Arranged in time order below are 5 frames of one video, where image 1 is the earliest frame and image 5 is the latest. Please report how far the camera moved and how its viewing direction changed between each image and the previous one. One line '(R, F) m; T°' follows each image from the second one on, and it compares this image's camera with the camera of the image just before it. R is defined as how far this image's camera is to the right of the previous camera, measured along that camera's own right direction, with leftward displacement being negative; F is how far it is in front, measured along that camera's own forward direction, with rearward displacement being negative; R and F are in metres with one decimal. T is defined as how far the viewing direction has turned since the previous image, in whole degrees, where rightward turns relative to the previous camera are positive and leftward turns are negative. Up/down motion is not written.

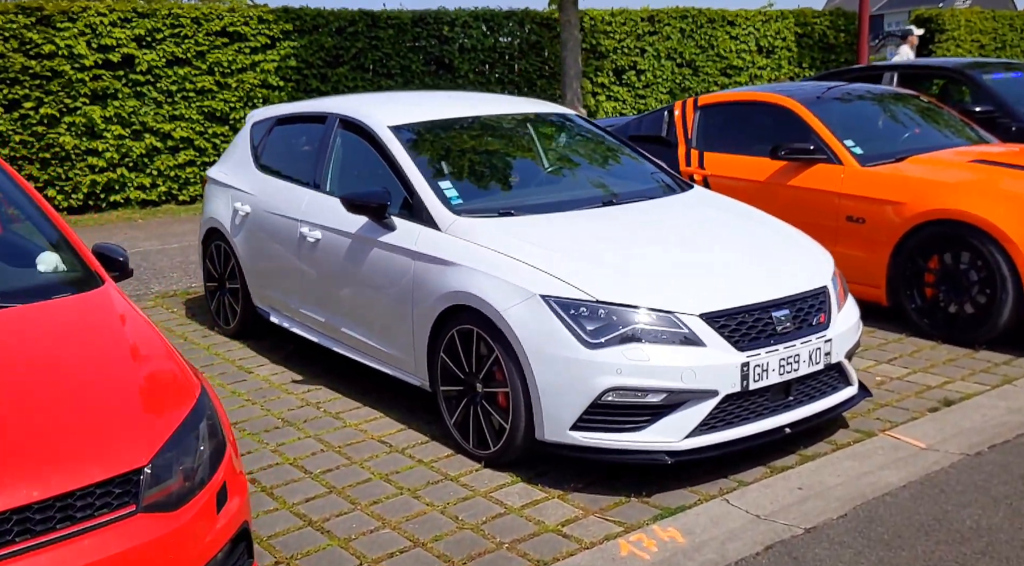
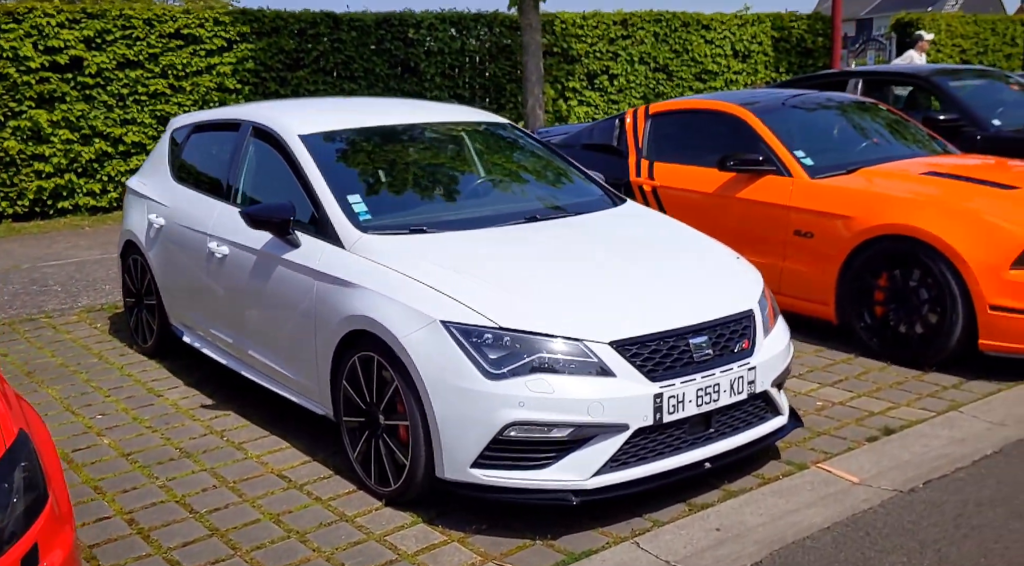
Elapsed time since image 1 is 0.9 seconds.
(+0.3, +0.3) m; +1°
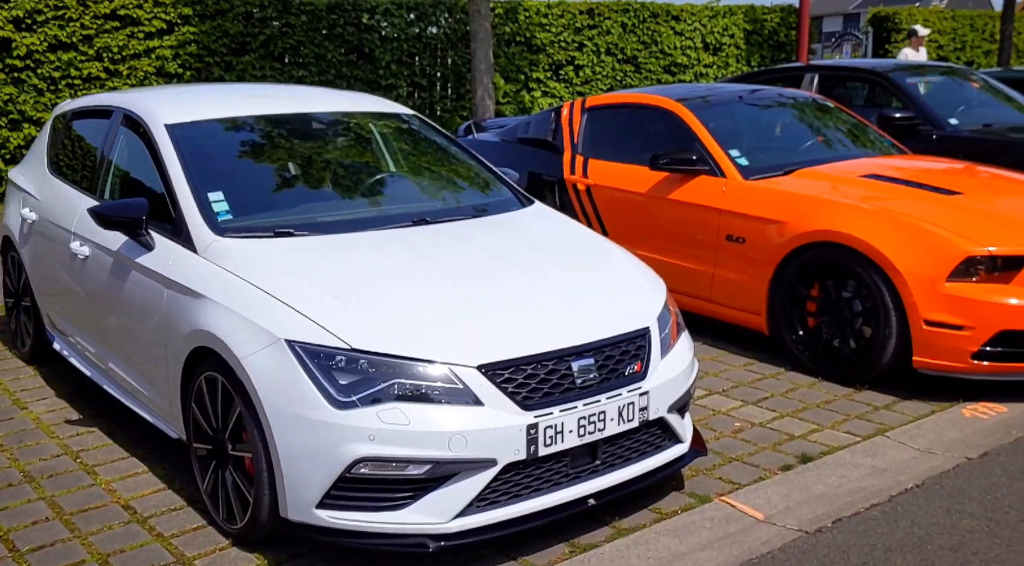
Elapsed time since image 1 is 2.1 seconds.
(+0.4, +0.4) m; +1°
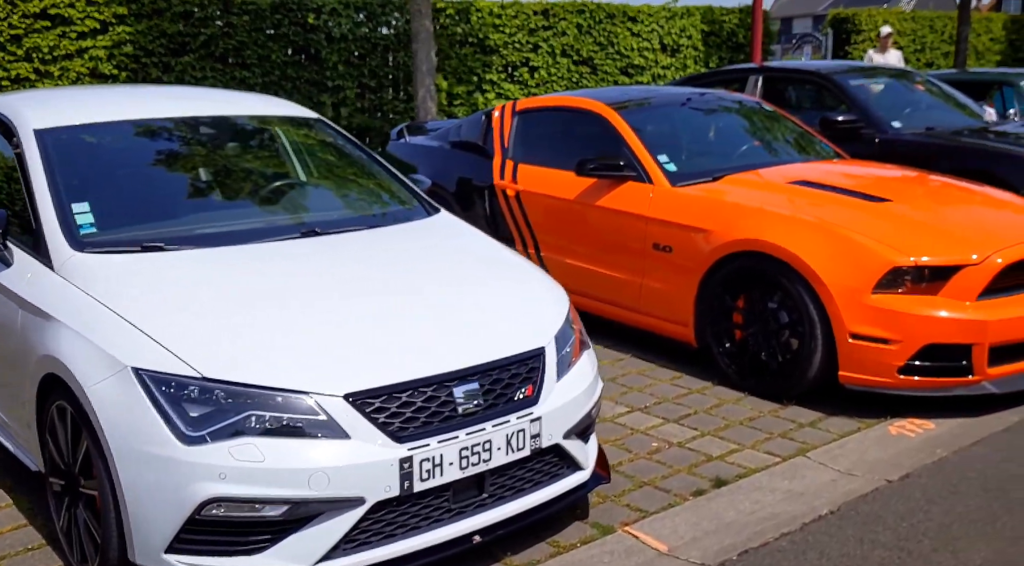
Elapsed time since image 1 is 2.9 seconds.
(+0.3, +0.2) m; +2°
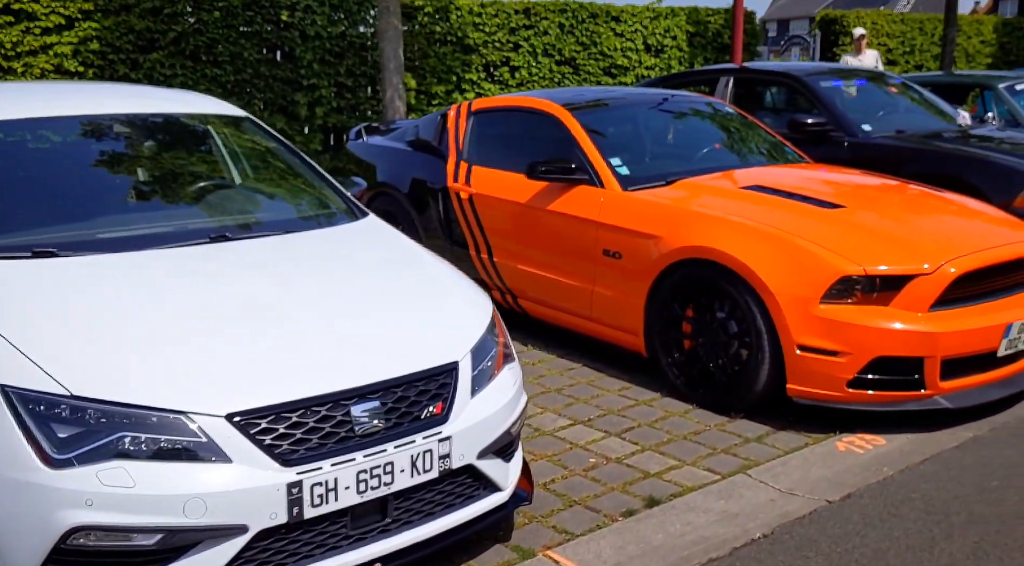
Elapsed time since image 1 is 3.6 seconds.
(+0.3, +0.2) m; 0°
